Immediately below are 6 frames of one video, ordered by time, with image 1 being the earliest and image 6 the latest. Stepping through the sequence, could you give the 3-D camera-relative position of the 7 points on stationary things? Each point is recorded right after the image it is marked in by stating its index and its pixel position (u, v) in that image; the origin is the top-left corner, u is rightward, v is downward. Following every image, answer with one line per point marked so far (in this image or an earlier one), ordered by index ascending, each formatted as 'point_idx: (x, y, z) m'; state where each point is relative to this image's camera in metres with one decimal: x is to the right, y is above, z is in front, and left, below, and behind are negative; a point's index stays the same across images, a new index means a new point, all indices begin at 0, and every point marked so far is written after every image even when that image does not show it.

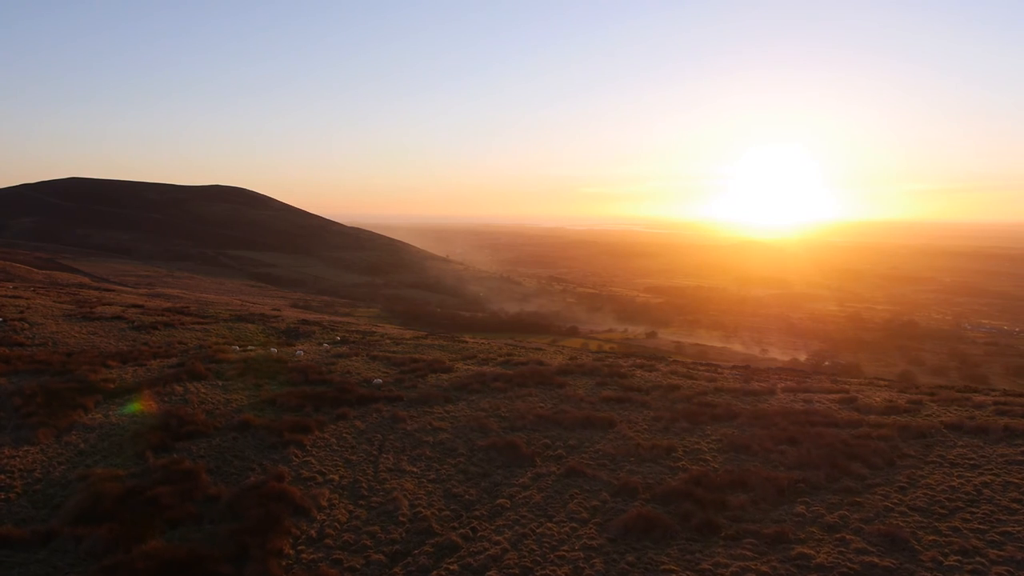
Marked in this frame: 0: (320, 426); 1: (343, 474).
0: (-4.4, -3.2, +14.5) m
1: (-3.1, -3.5, +11.8) m
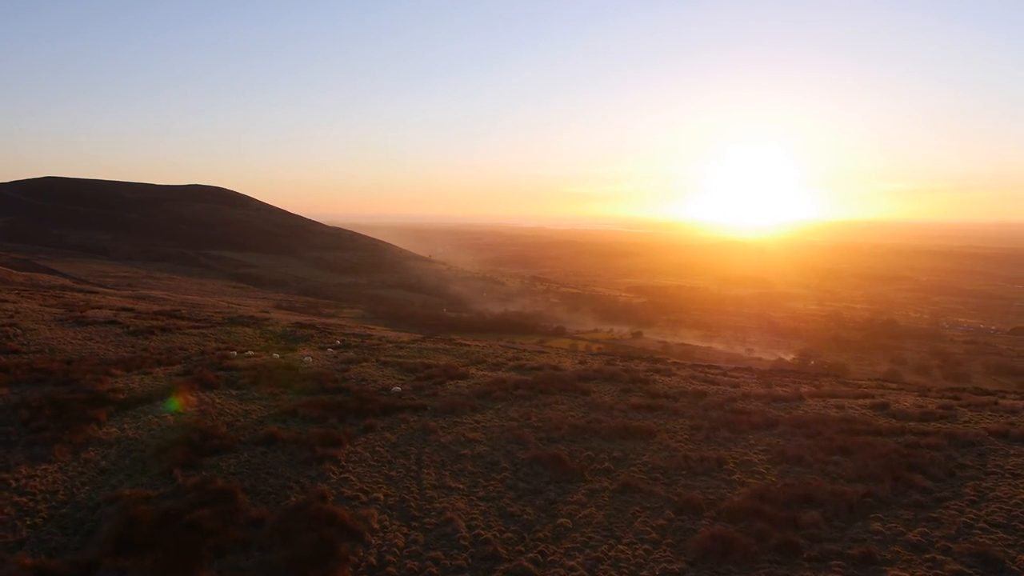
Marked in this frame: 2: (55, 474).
0: (-3.6, -3.4, +13.9) m
1: (-2.2, -3.6, +11.2) m
2: (-8.4, -3.4, +11.5) m
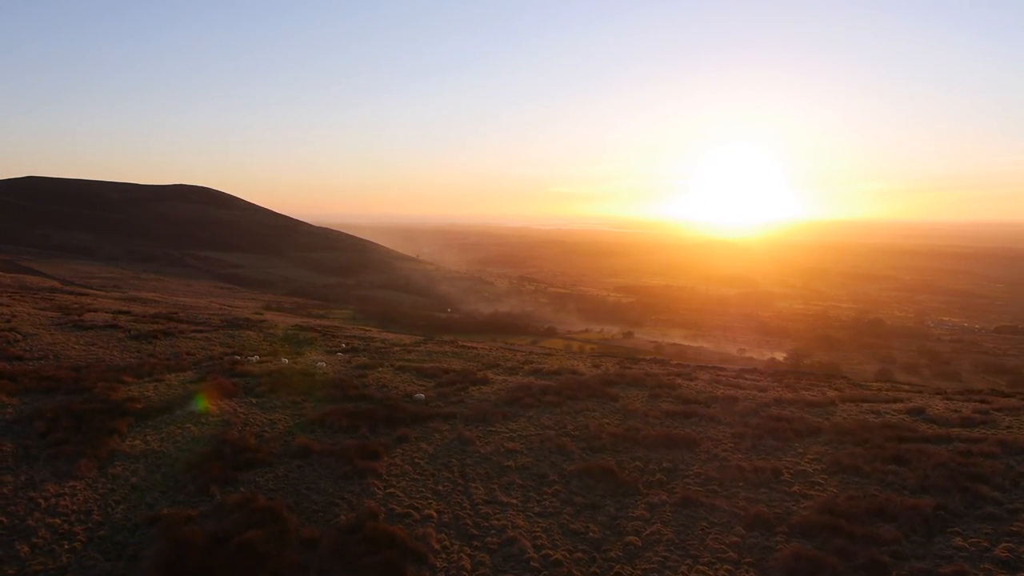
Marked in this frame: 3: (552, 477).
0: (-2.6, -3.5, +13.4) m
1: (-1.2, -3.7, +10.7) m
2: (-7.4, -3.5, +10.9) m
3: (+0.8, -3.6, +12.1) m
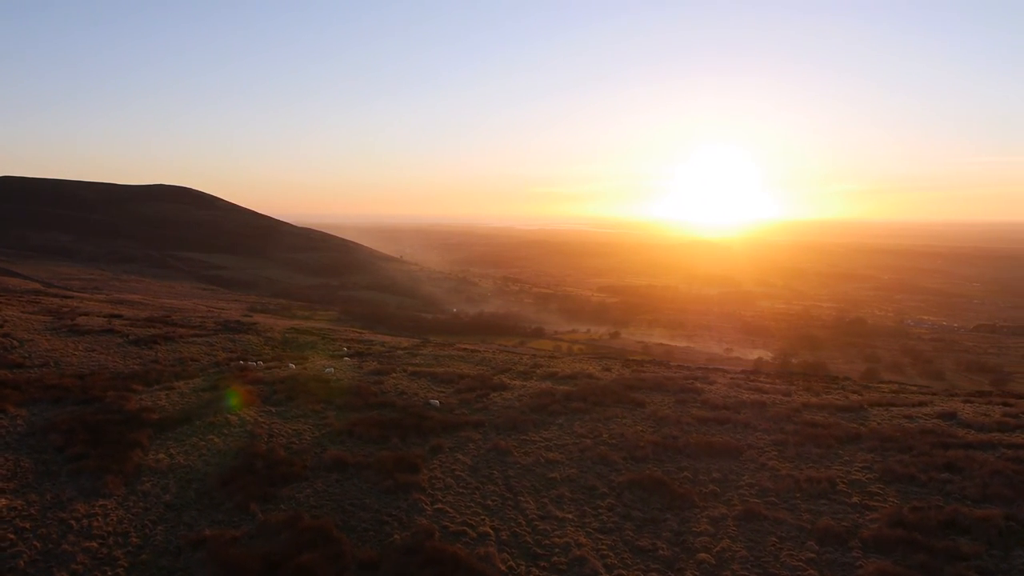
0: (-1.8, -3.6, +12.9) m
1: (-0.3, -3.9, +10.2) m
2: (-6.5, -3.7, +10.3) m
3: (+1.7, -3.7, +11.7) m
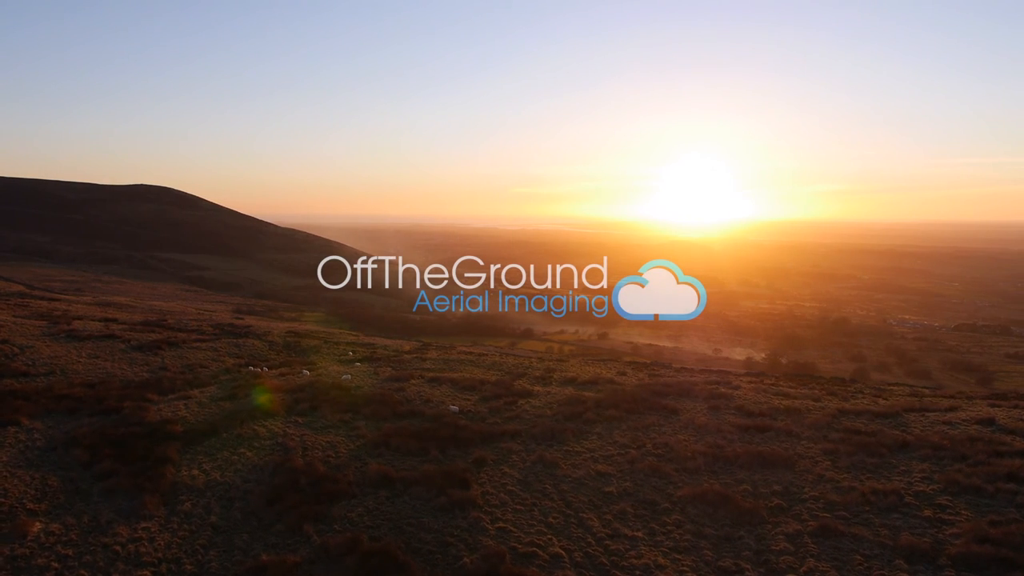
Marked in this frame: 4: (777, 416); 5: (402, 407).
0: (-0.7, -3.7, +12.4) m
1: (+0.8, -4.0, +9.8) m
2: (-5.4, -3.8, +9.7) m
3: (+2.7, -3.9, +11.3) m
4: (+7.5, -3.6, +17.8) m
5: (-3.2, -3.4, +18.0) m
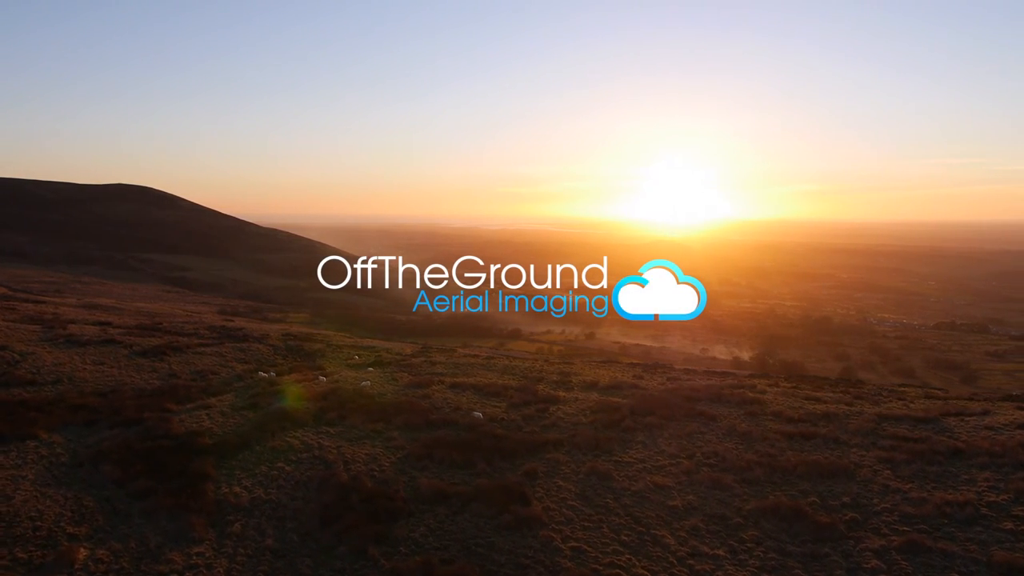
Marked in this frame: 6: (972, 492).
0: (+0.4, -3.9, +11.9) m
1: (+2.0, -4.1, +9.3) m
2: (-4.2, -3.9, +9.1) m
3: (+3.9, -4.0, +10.8) m
4: (+8.4, -3.7, +17.5) m
5: (-2.2, -3.5, +17.4) m
6: (+8.7, -3.9, +11.9) m
